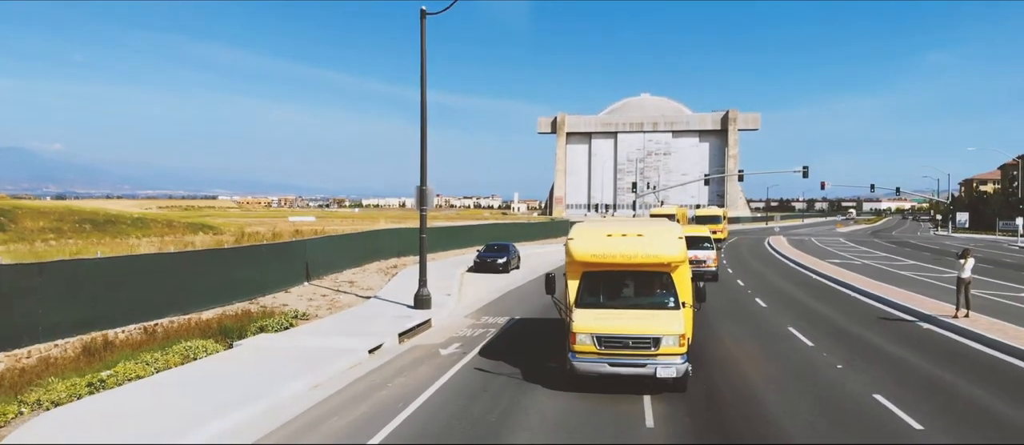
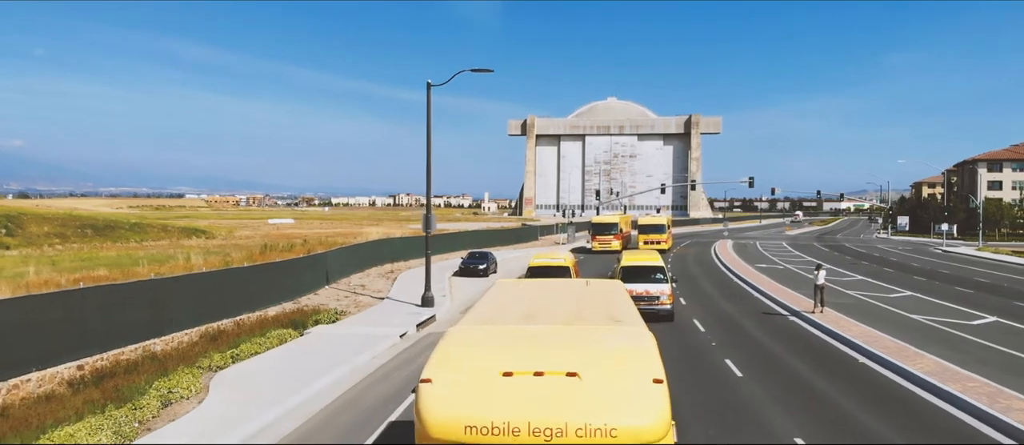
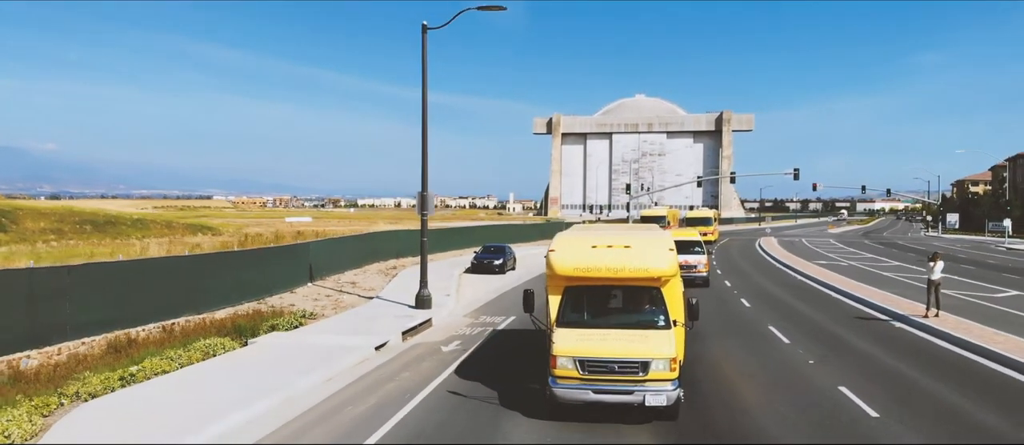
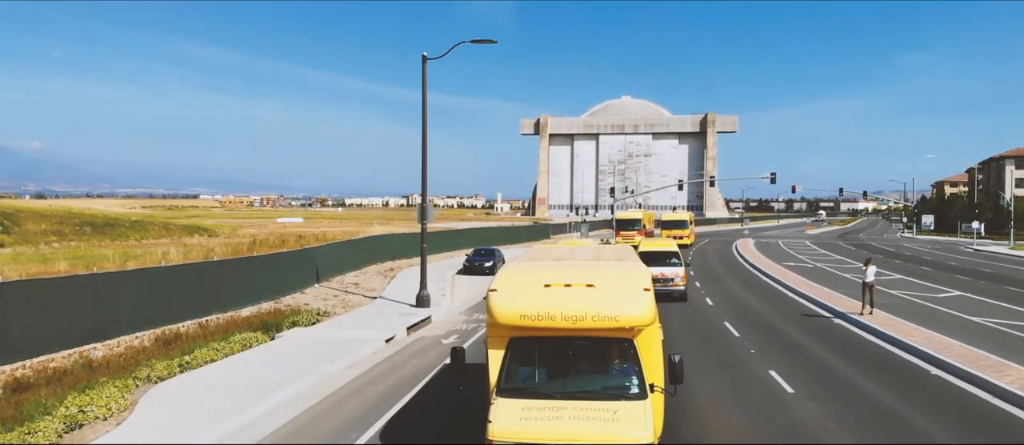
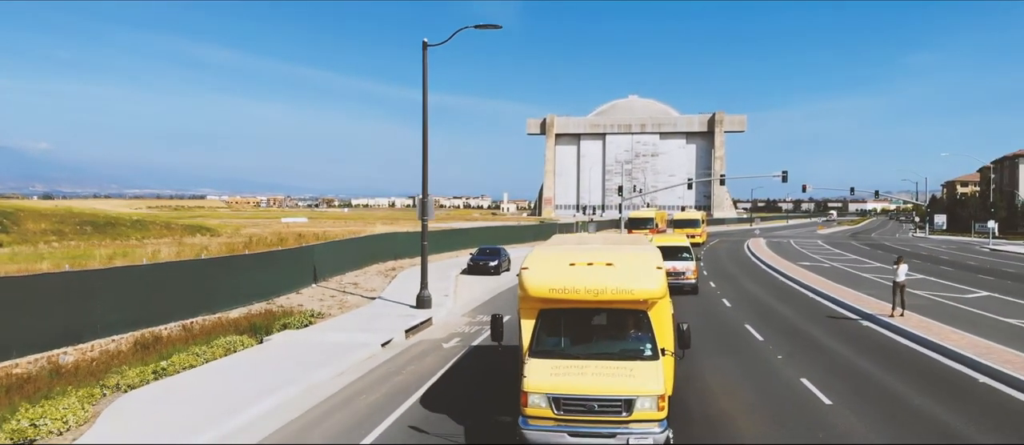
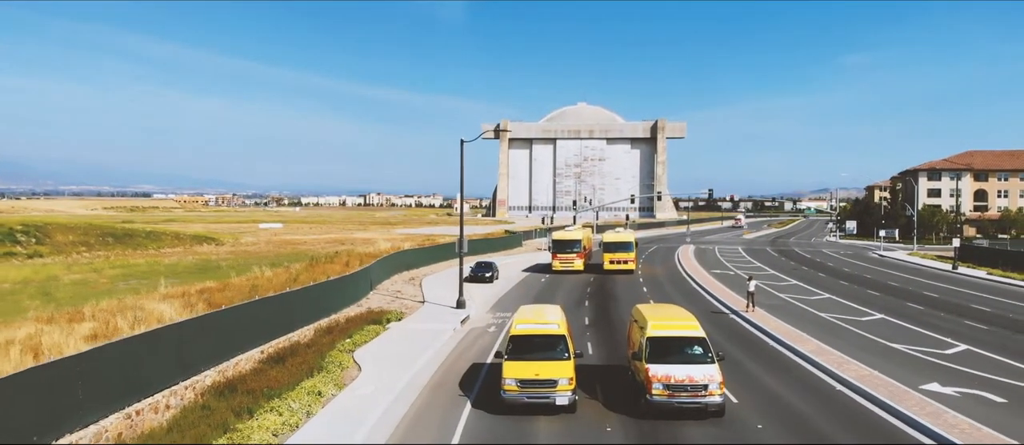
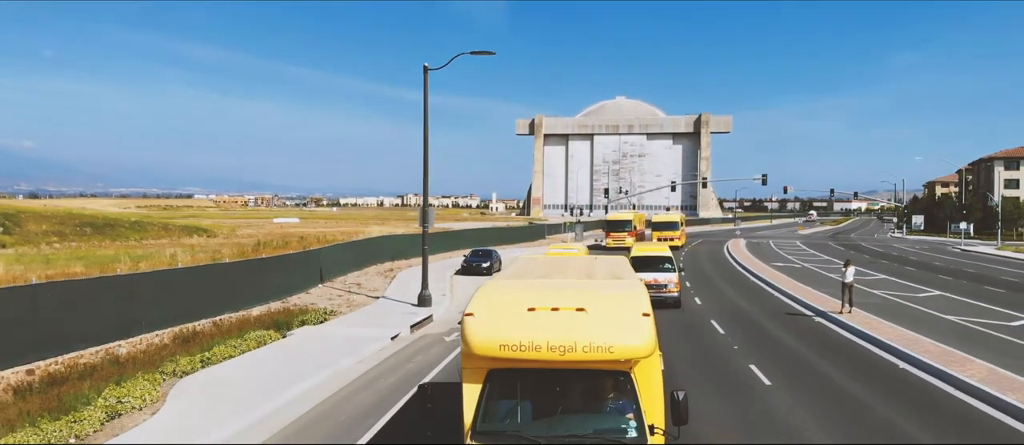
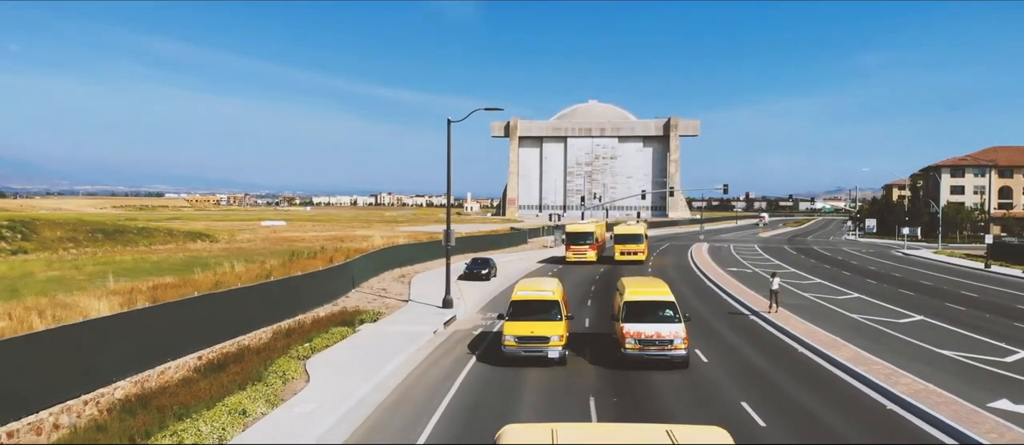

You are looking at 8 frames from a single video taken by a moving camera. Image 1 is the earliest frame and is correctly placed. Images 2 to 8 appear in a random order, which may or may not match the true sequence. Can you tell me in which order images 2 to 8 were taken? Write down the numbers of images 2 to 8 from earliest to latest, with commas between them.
3, 5, 4, 7, 2, 8, 6
